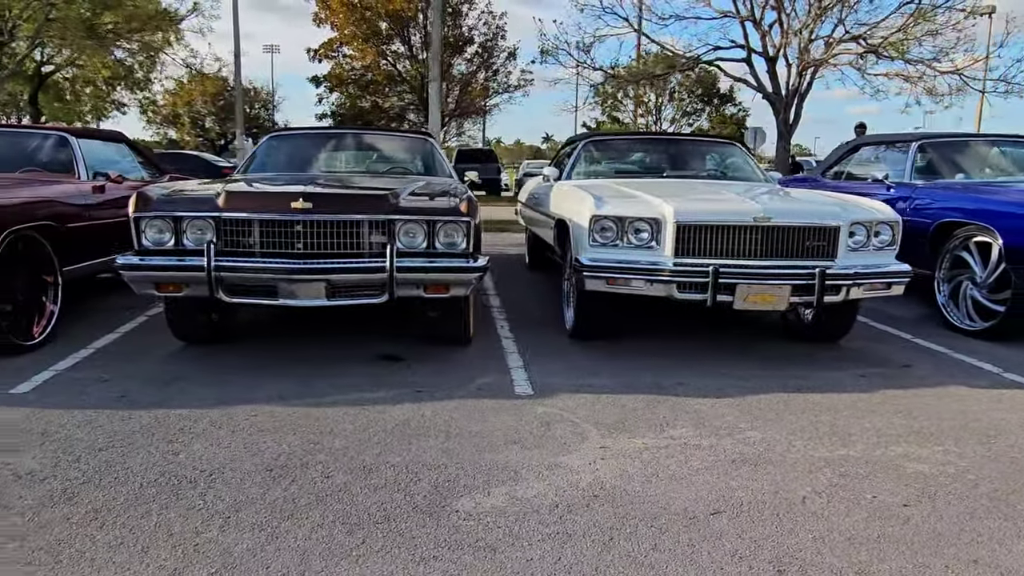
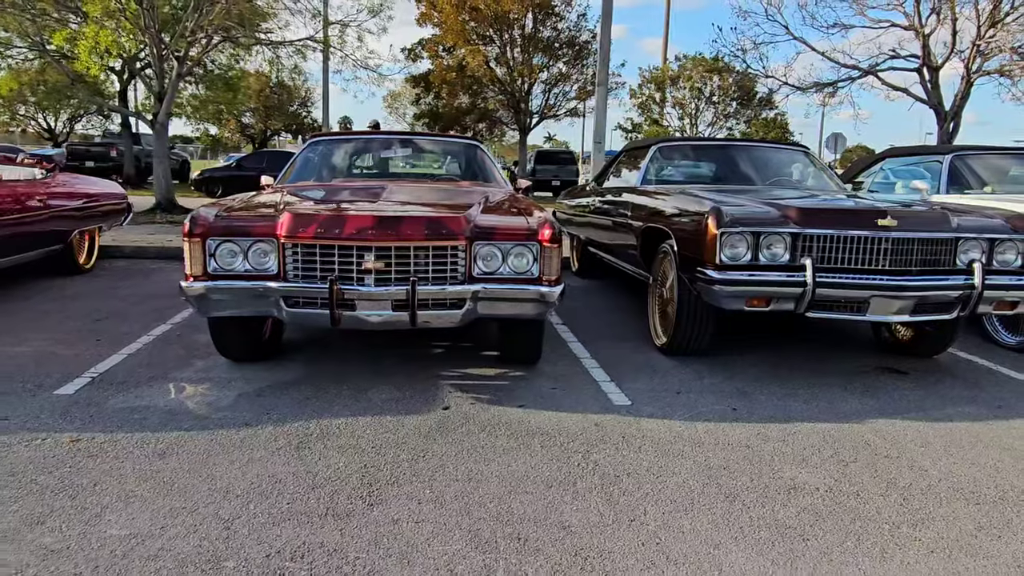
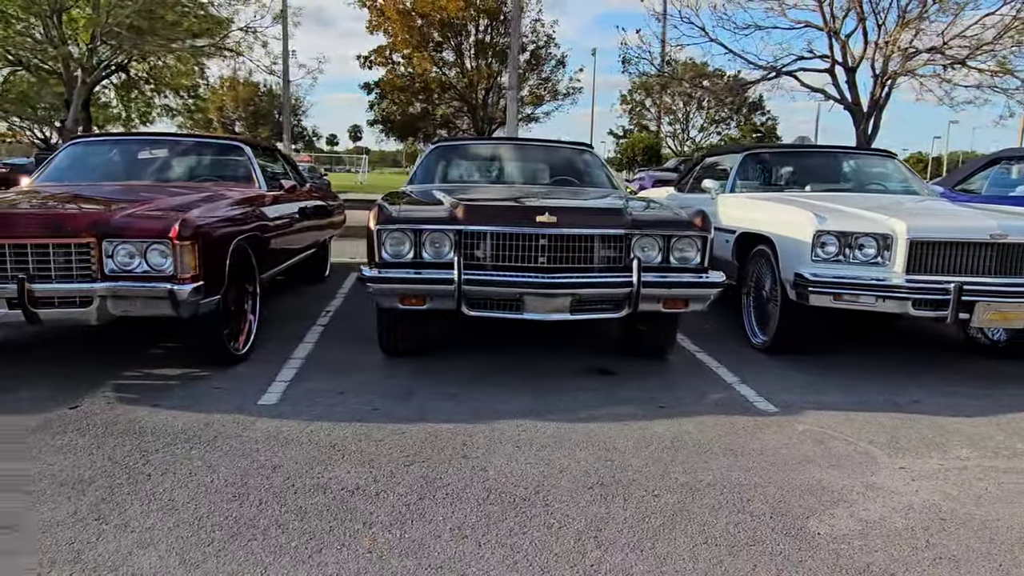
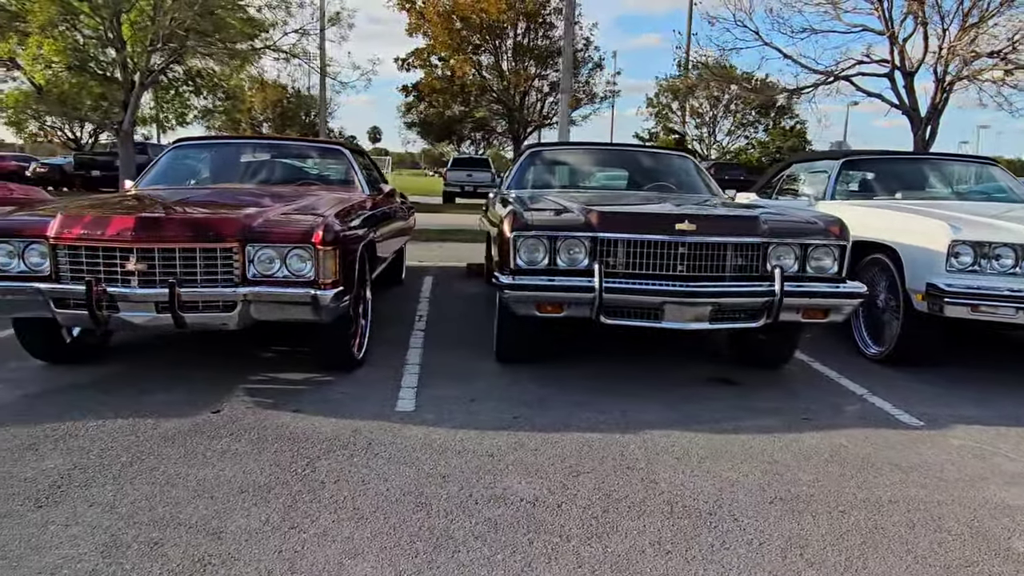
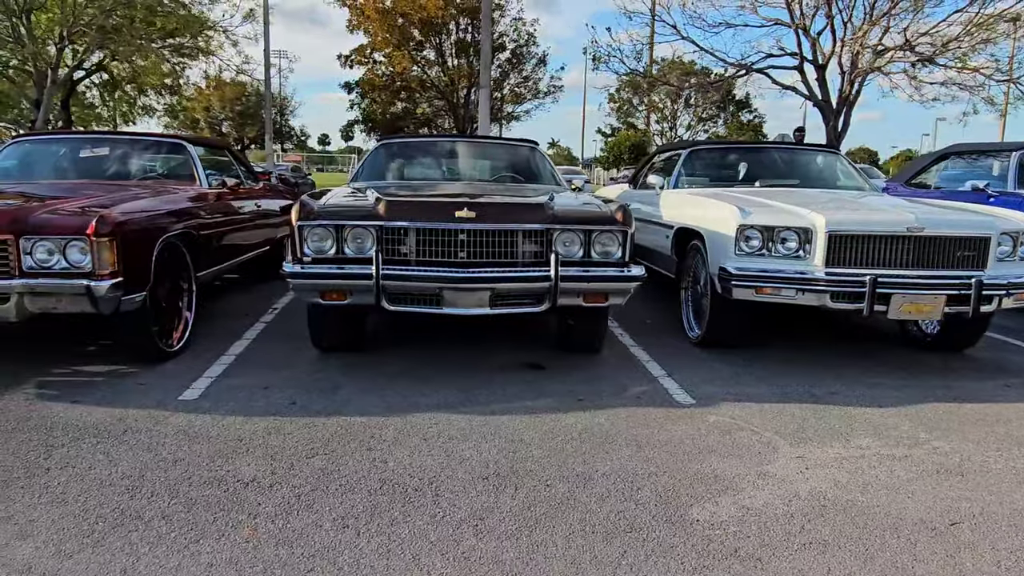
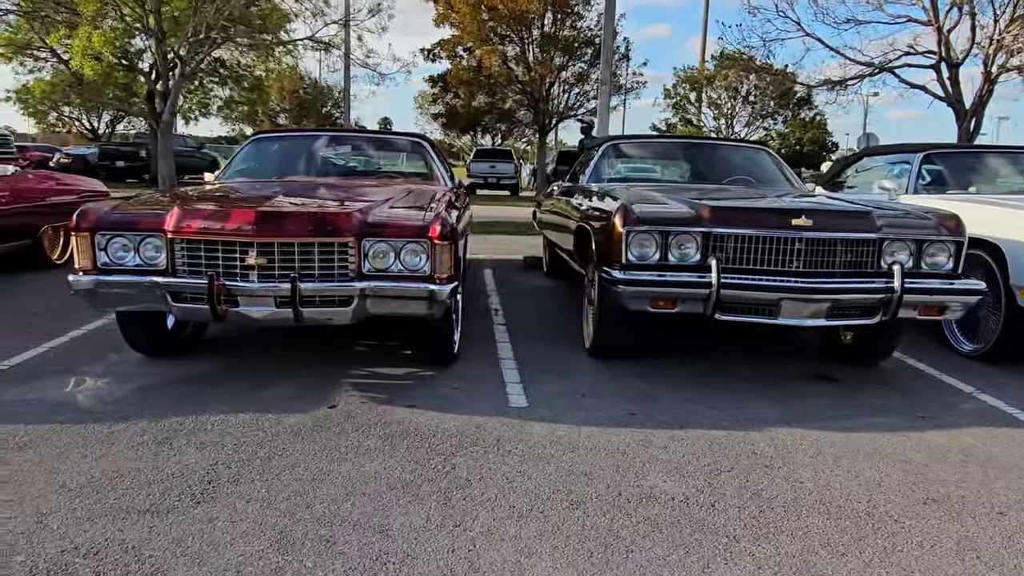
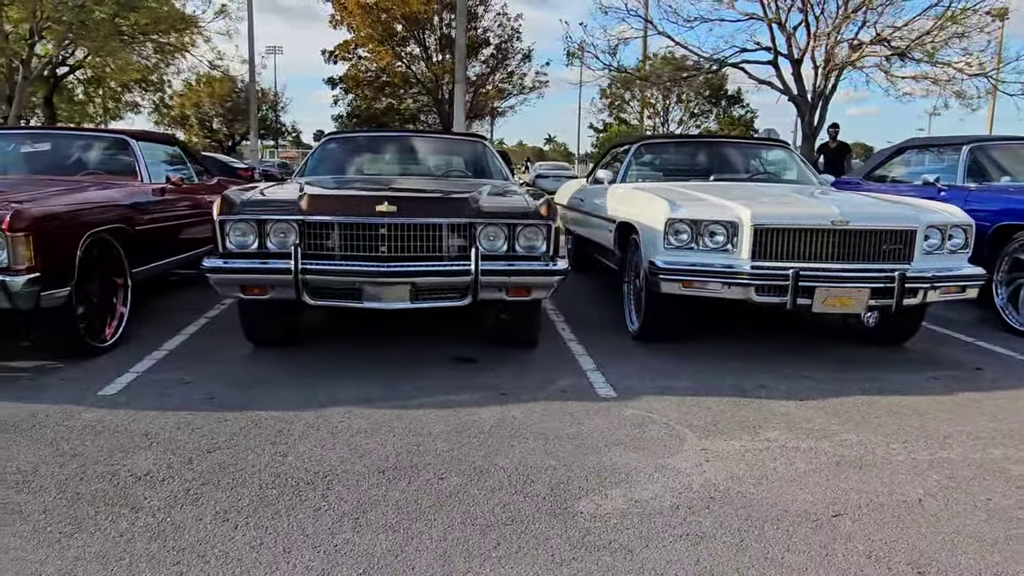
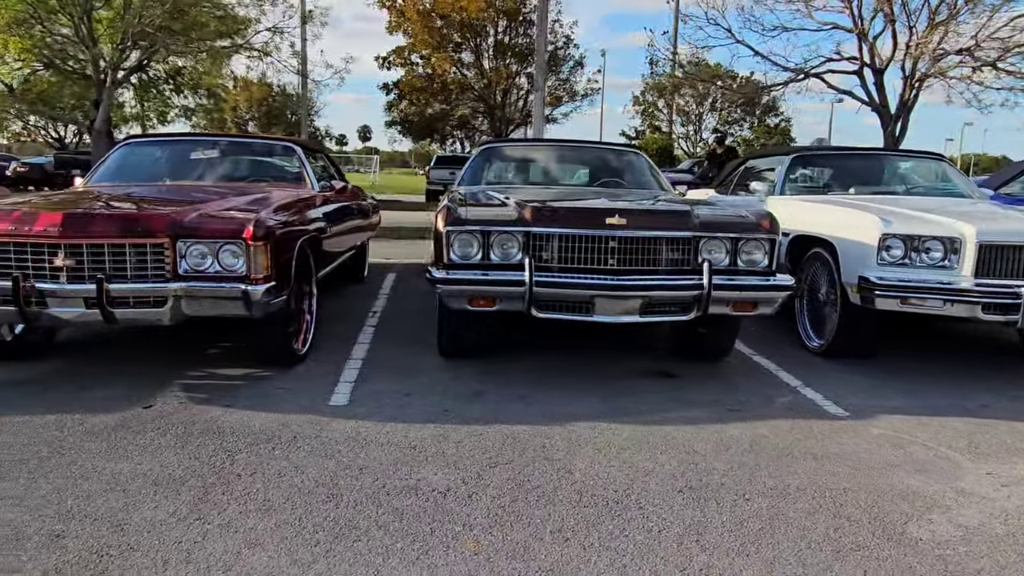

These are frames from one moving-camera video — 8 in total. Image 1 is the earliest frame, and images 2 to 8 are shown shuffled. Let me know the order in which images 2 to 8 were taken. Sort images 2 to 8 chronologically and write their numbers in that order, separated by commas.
7, 5, 3, 8, 4, 6, 2
